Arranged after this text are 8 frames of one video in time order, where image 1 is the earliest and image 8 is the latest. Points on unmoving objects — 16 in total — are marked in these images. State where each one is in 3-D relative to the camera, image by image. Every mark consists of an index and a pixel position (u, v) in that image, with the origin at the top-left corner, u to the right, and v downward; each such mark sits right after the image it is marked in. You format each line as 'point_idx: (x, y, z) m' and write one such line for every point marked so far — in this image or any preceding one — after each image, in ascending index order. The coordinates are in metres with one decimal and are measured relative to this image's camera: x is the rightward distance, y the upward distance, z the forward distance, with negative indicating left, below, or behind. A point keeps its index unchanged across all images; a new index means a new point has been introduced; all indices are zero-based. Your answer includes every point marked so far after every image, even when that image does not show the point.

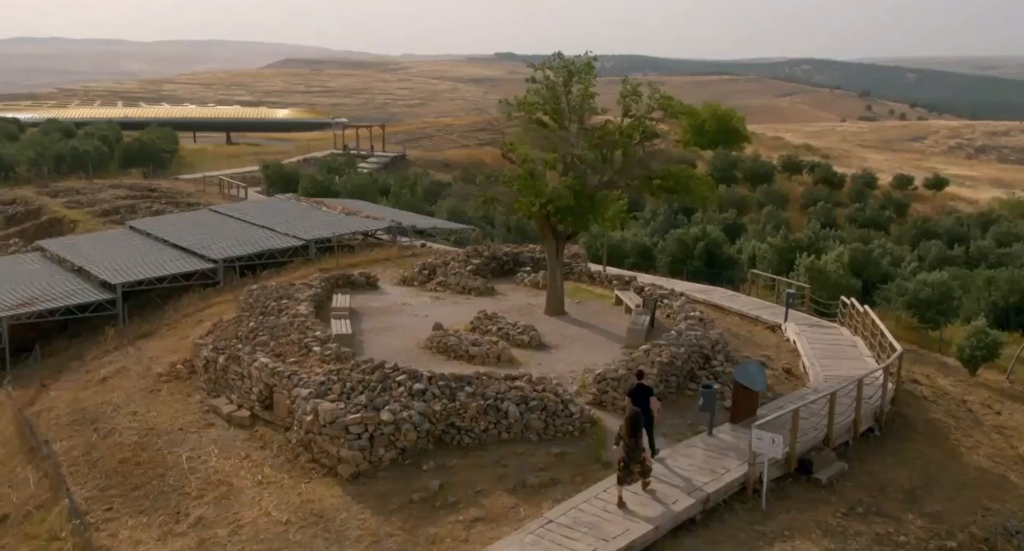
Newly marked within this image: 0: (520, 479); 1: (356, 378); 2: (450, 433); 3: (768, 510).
0: (+0.1, -2.2, +8.3) m
1: (-1.9, -1.2, +9.3) m
2: (-0.7, -1.8, +8.9) m
3: (+2.7, -2.5, +8.2) m
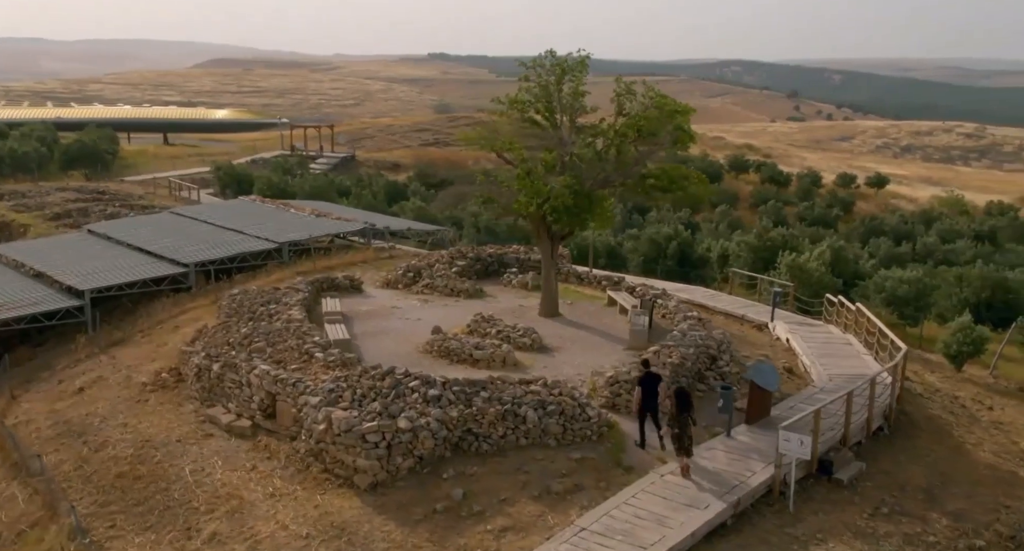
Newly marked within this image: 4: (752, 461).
0: (+0.3, -2.2, +8.0) m
1: (-1.7, -1.2, +9.0) m
2: (-0.5, -1.8, +8.6) m
3: (+2.9, -2.4, +8.1) m
4: (+2.7, -2.1, +8.6) m
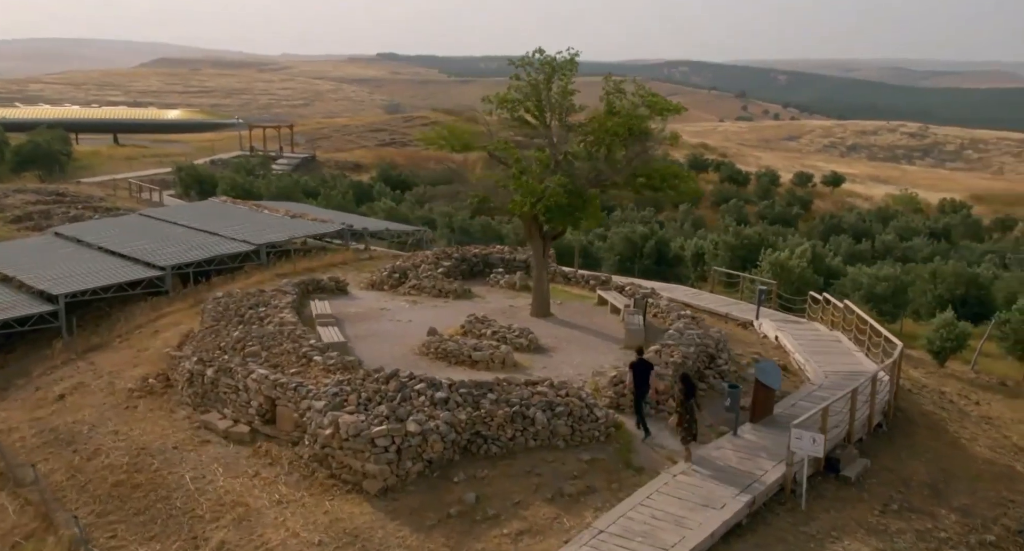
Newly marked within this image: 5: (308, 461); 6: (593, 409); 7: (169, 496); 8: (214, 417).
0: (+0.4, -2.2, +7.9) m
1: (-1.6, -1.3, +8.8) m
2: (-0.4, -1.8, +8.5) m
3: (+3.0, -2.4, +8.1) m
4: (+2.8, -2.0, +8.6) m
5: (-2.2, -2.0, +8.6) m
6: (+0.9, -1.5, +9.1) m
7: (-3.6, -2.3, +8.3) m
8: (-3.9, -1.9, +10.4) m
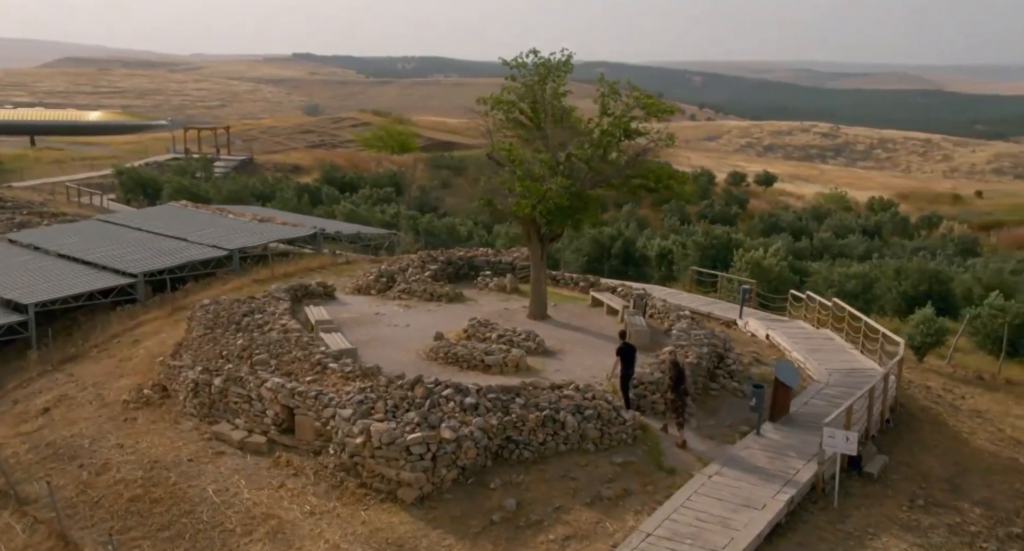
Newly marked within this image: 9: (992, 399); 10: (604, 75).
0: (+0.8, -2.2, +7.9) m
1: (-1.3, -1.3, +8.6) m
2: (0.0, -1.8, +8.4) m
3: (+3.4, -2.4, +8.1) m
4: (+3.1, -2.0, +8.6) m
5: (-1.9, -2.1, +8.4) m
6: (+1.2, -1.6, +9.0) m
7: (-3.3, -2.4, +8.0) m
8: (-3.7, -2.0, +10.1) m
9: (+10.6, -2.7, +17.5) m
10: (+1.9, +4.1, +16.2) m
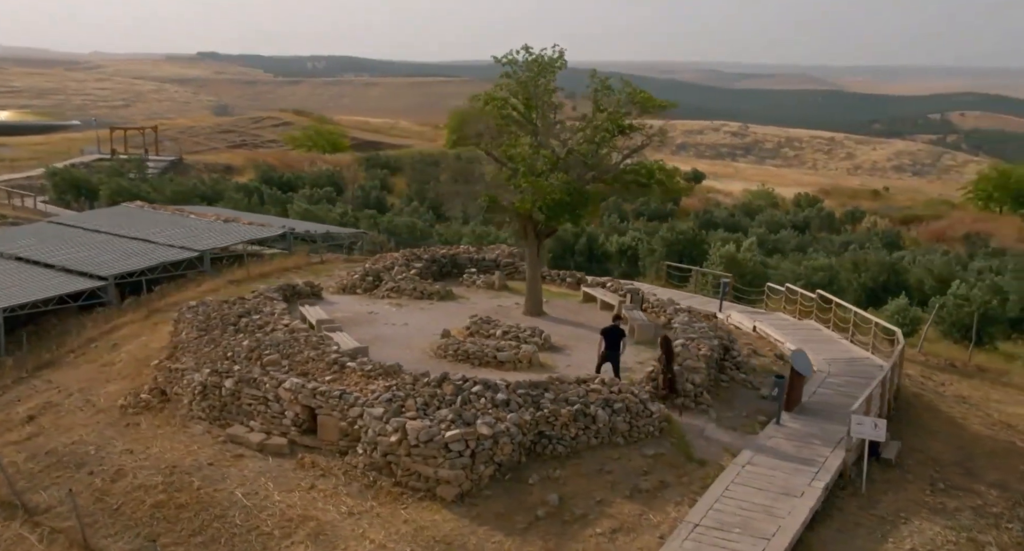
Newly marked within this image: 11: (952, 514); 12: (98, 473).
0: (+1.2, -2.1, +7.9) m
1: (-0.9, -1.3, +8.6) m
2: (+0.3, -1.8, +8.3) m
3: (+3.8, -2.3, +8.3) m
4: (+3.4, -1.9, +8.8) m
5: (-1.5, -2.1, +8.3) m
6: (+1.6, -1.5, +9.1) m
7: (-2.9, -2.4, +7.8) m
8: (-3.4, -2.0, +9.9) m
9: (+10.5, -2.5, +18.1) m
10: (+1.8, +4.2, +16.3) m
11: (+4.5, -2.5, +8.0) m
12: (-5.0, -2.4, +9.5) m
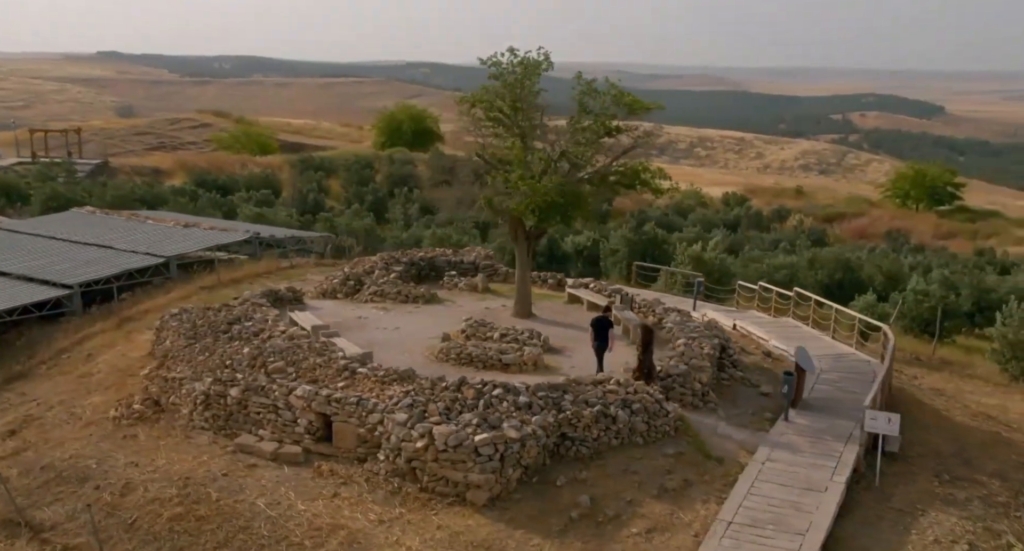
0: (+1.5, -2.1, +8.0) m
1: (-0.7, -1.3, +8.5) m
2: (+0.6, -1.8, +8.4) m
3: (+4.0, -2.3, +8.5) m
4: (+3.6, -1.9, +9.0) m
5: (-1.3, -2.1, +8.2) m
6: (+1.8, -1.5, +9.2) m
7: (-2.6, -2.5, +7.7) m
8: (-3.2, -2.0, +9.7) m
9: (+10.2, -2.4, +18.6) m
10: (+1.5, +4.2, +16.4) m
11: (+4.8, -2.4, +8.3) m
12: (-4.8, -2.5, +9.2) m
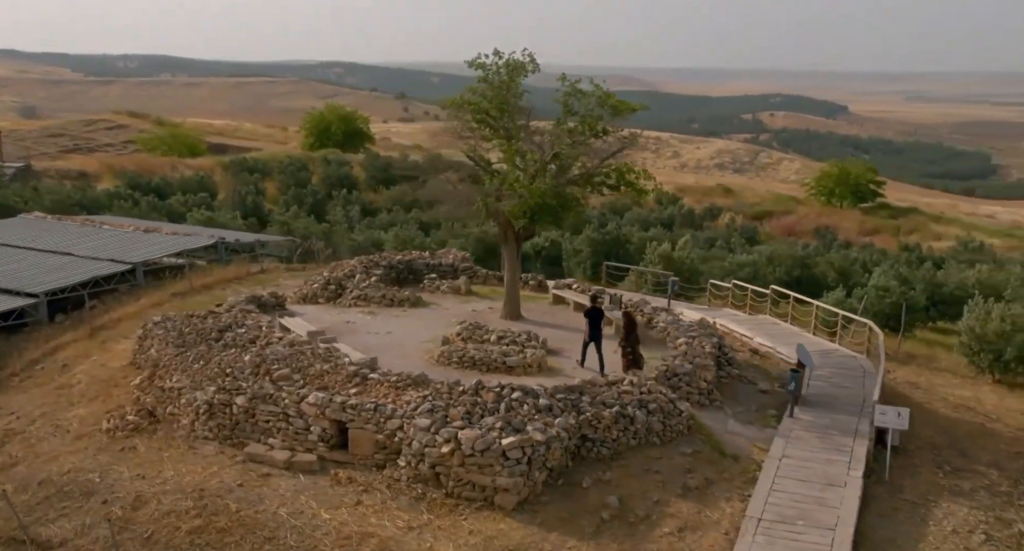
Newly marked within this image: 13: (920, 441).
0: (+1.7, -2.1, +8.1) m
1: (-0.5, -1.4, +8.5) m
2: (+0.8, -1.8, +8.5) m
3: (+4.3, -2.3, +8.8) m
4: (+3.8, -1.9, +9.2) m
5: (-1.0, -2.2, +8.2) m
6: (+1.9, -1.5, +9.3) m
7: (-2.3, -2.5, +7.6) m
8: (-3.1, -2.1, +9.6) m
9: (+9.9, -2.4, +19.2) m
10: (+1.2, +4.2, +16.5) m
11: (+5.0, -2.4, +8.6) m
12: (-4.6, -2.6, +9.0) m
13: (+5.6, -2.2, +10.6) m
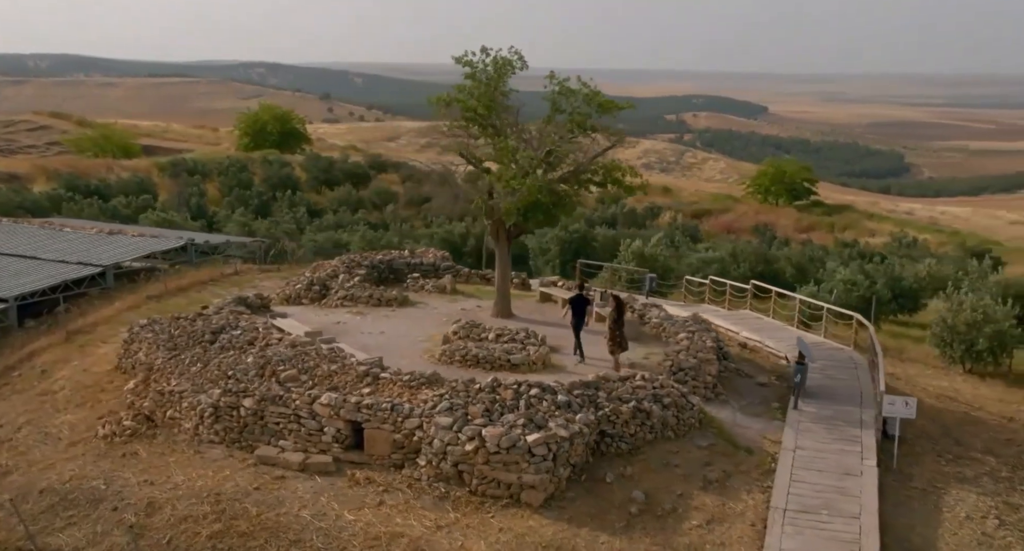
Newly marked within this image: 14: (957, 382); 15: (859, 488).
0: (+2.0, -2.1, +8.2) m
1: (-0.3, -1.3, +8.6) m
2: (+1.0, -1.8, +8.5) m
3: (+4.5, -2.2, +9.0) m
4: (+4.0, -1.8, +9.4) m
5: (-0.8, -2.2, +8.2) m
6: (+2.1, -1.5, +9.4) m
7: (-2.0, -2.5, +7.5) m
8: (-2.9, -2.1, +9.5) m
9: (+9.6, -2.2, +19.7) m
10: (+1.0, +4.2, +16.6) m
11: (+5.2, -2.3, +8.9) m
12: (-4.4, -2.6, +8.9) m
13: (+5.7, -2.2, +10.9) m
14: (+10.0, -2.4, +17.5) m
15: (+3.4, -2.1, +7.7) m
